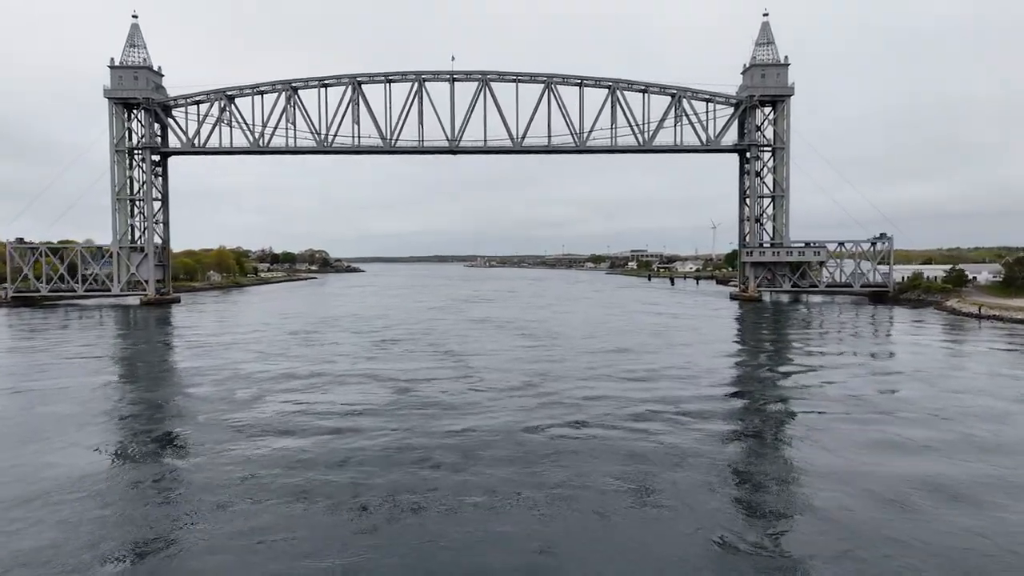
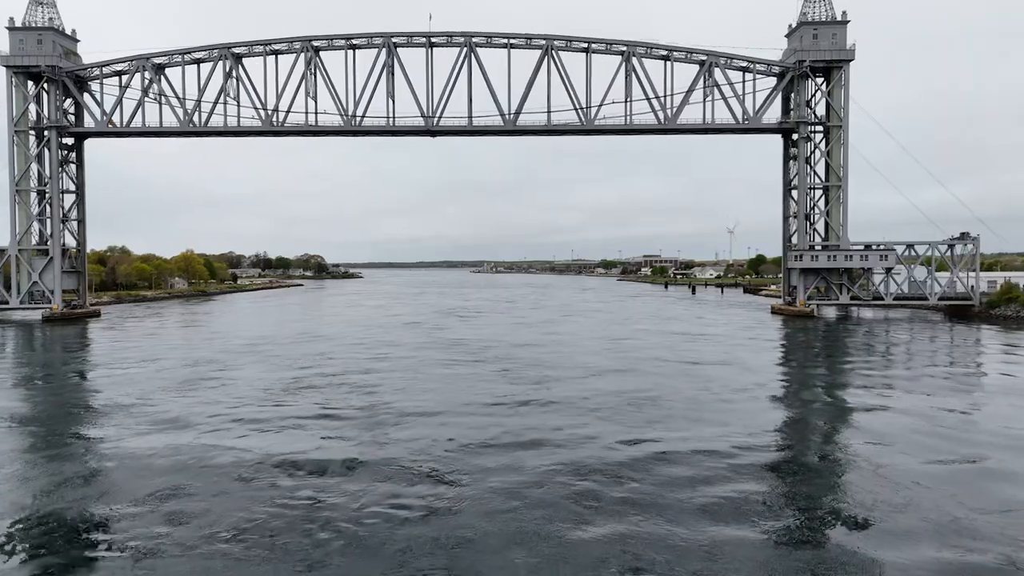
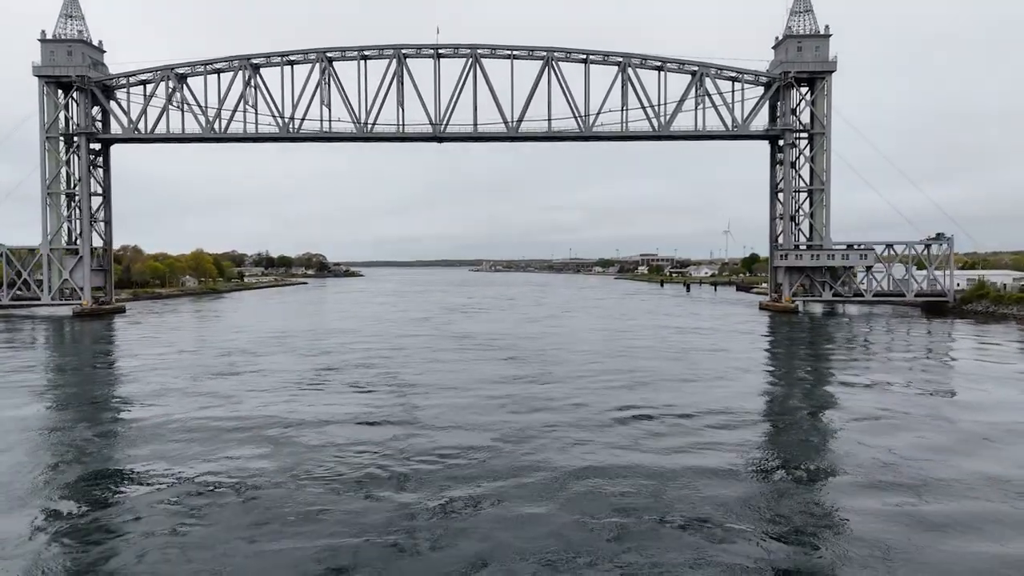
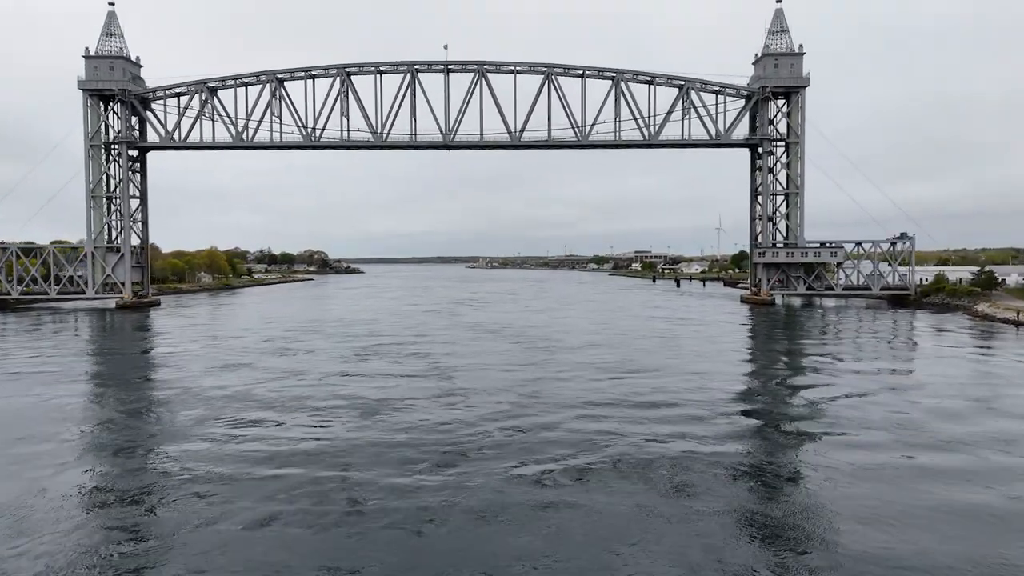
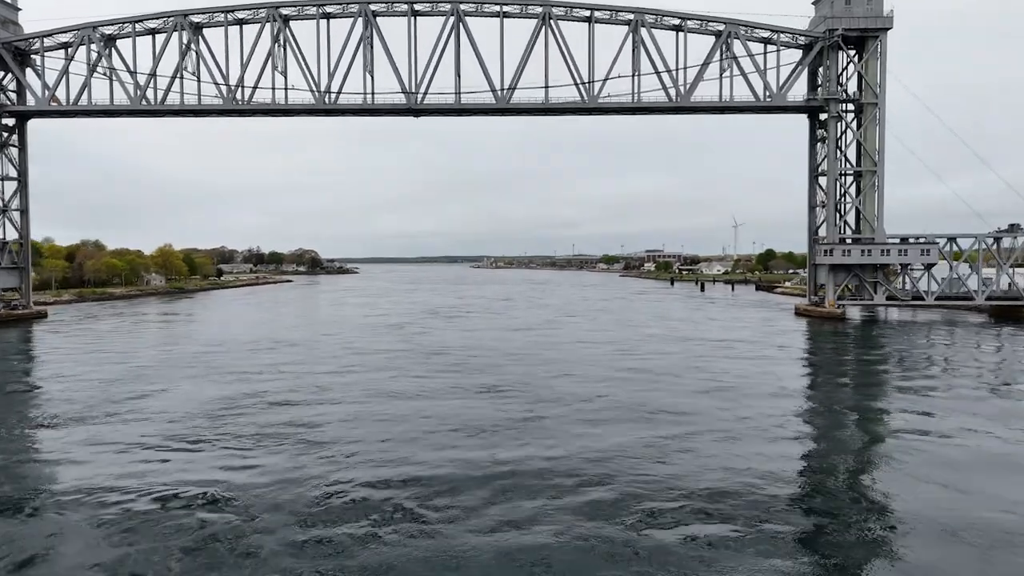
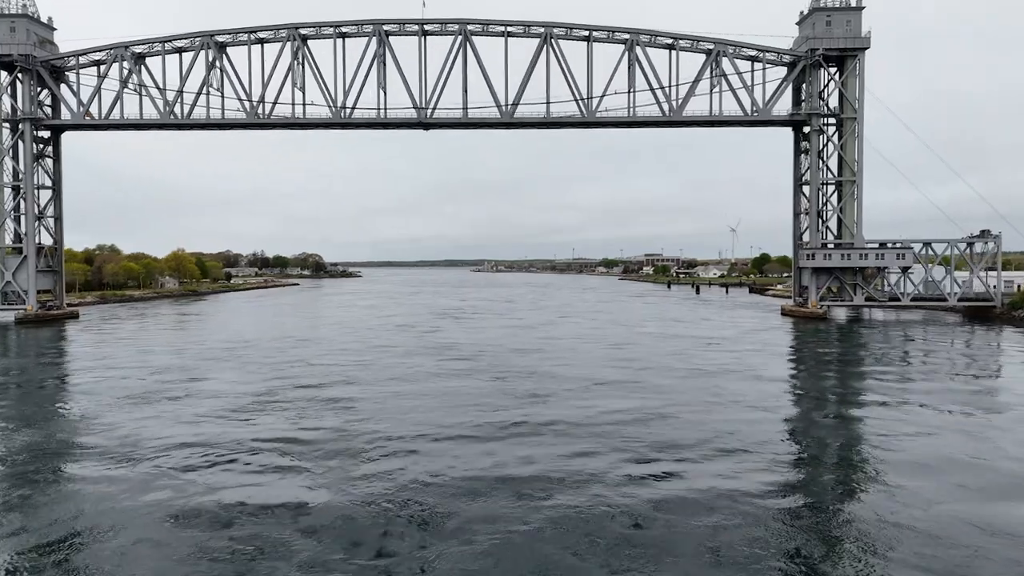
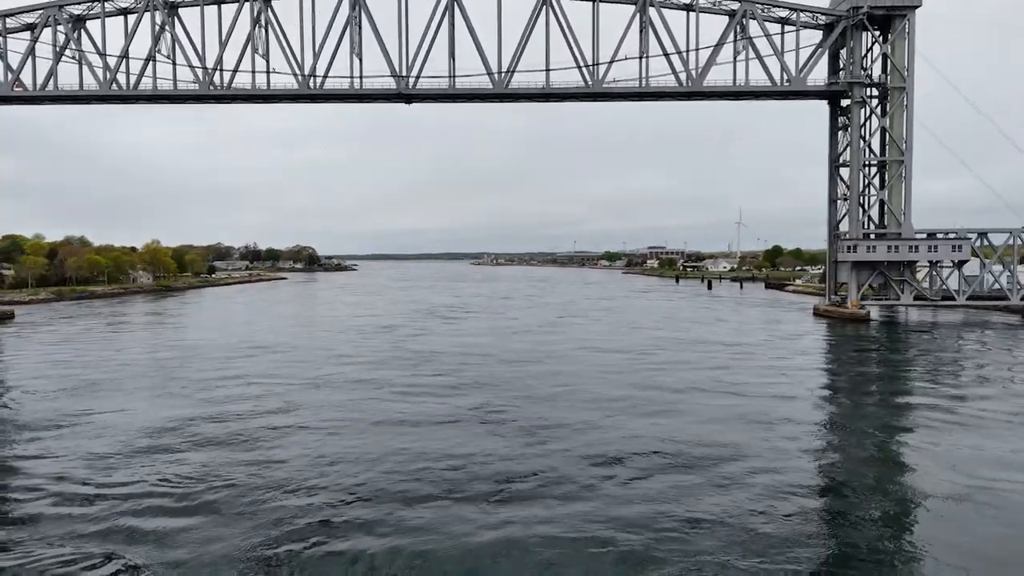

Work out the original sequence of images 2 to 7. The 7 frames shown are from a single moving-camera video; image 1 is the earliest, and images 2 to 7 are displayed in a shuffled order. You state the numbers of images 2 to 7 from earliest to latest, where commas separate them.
4, 3, 2, 6, 5, 7
